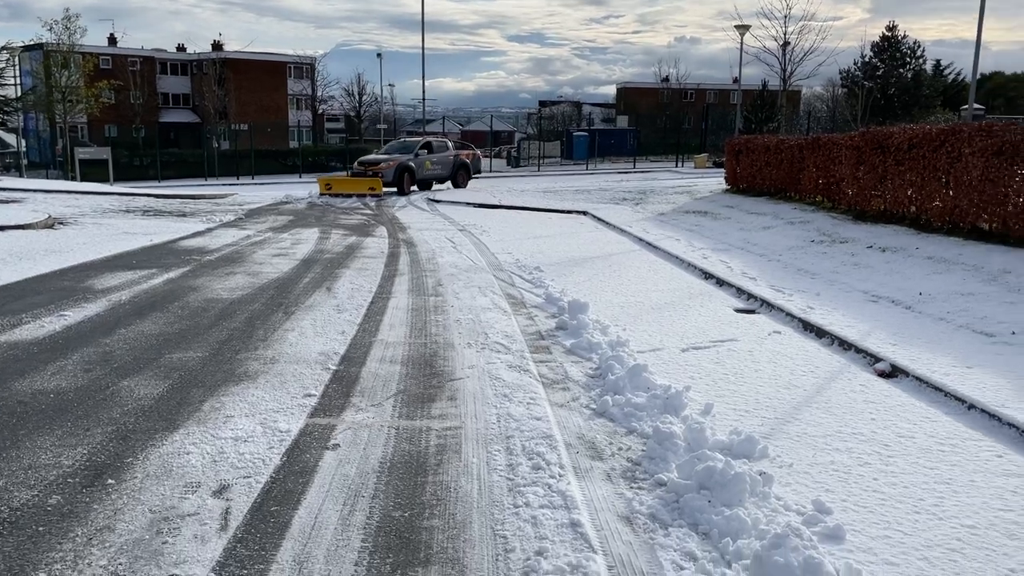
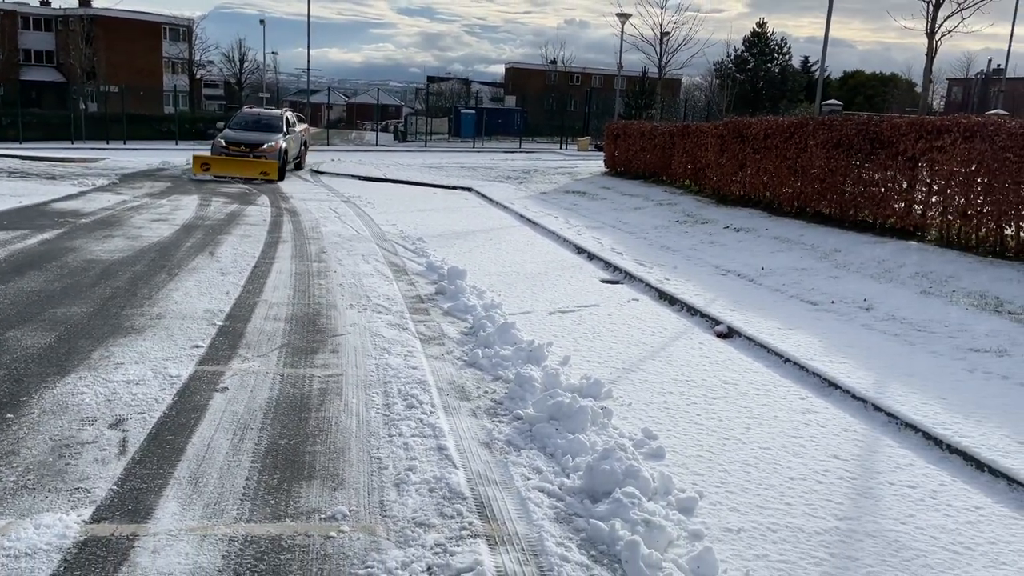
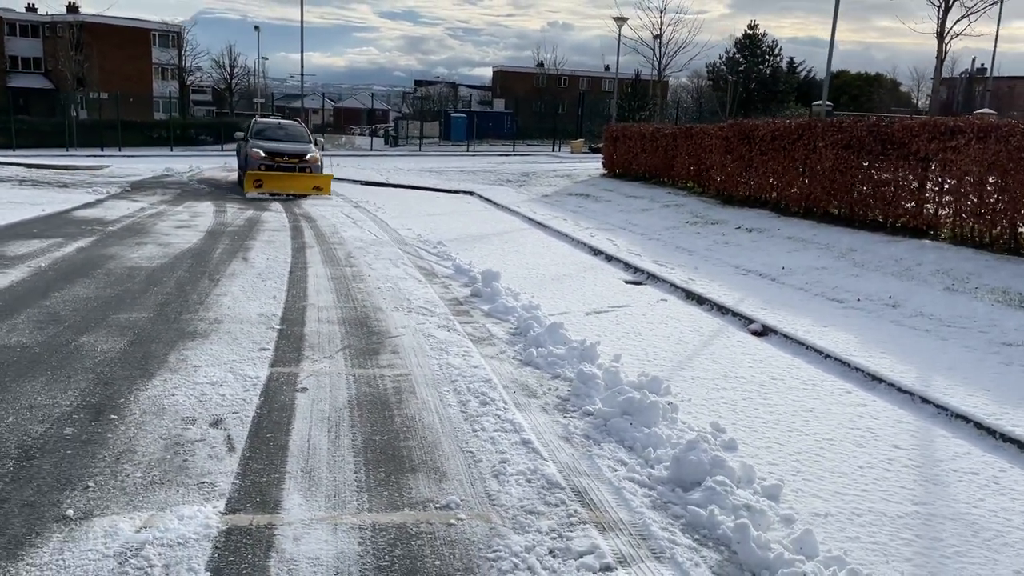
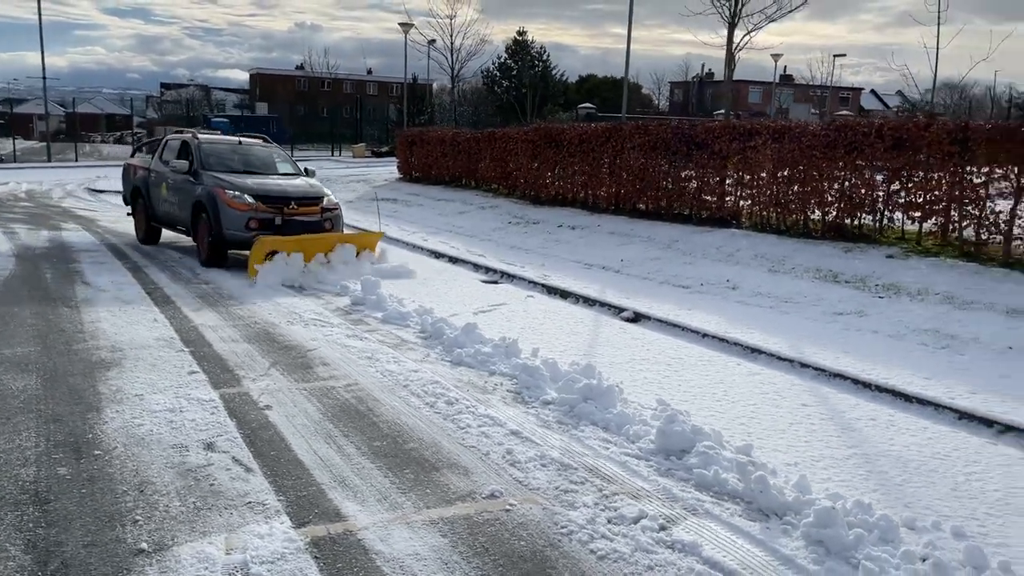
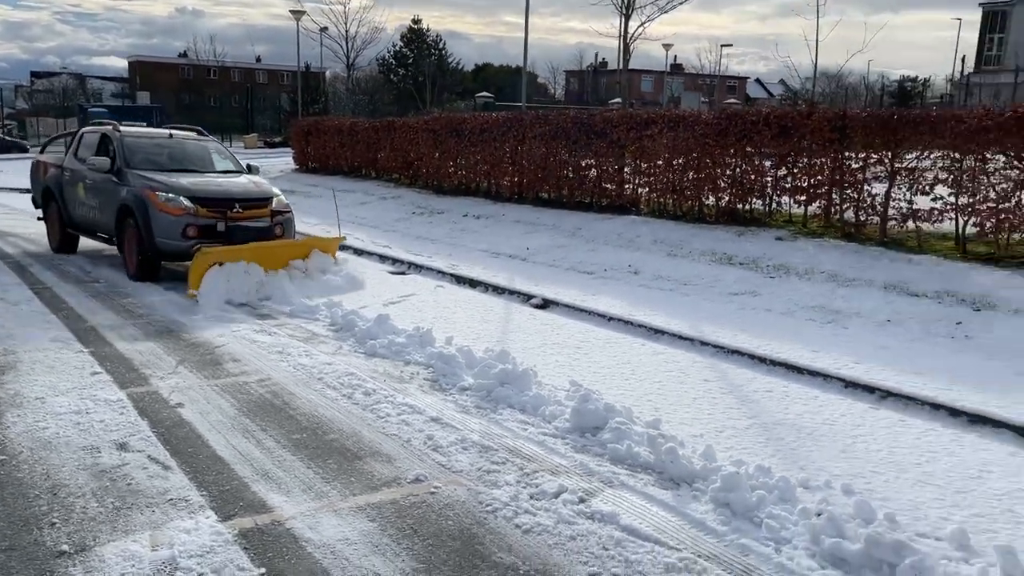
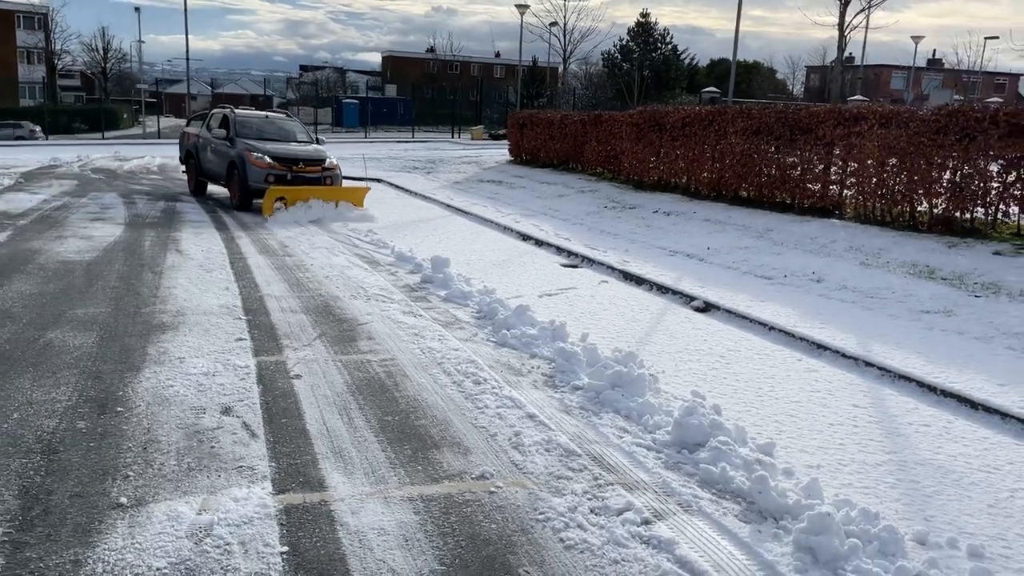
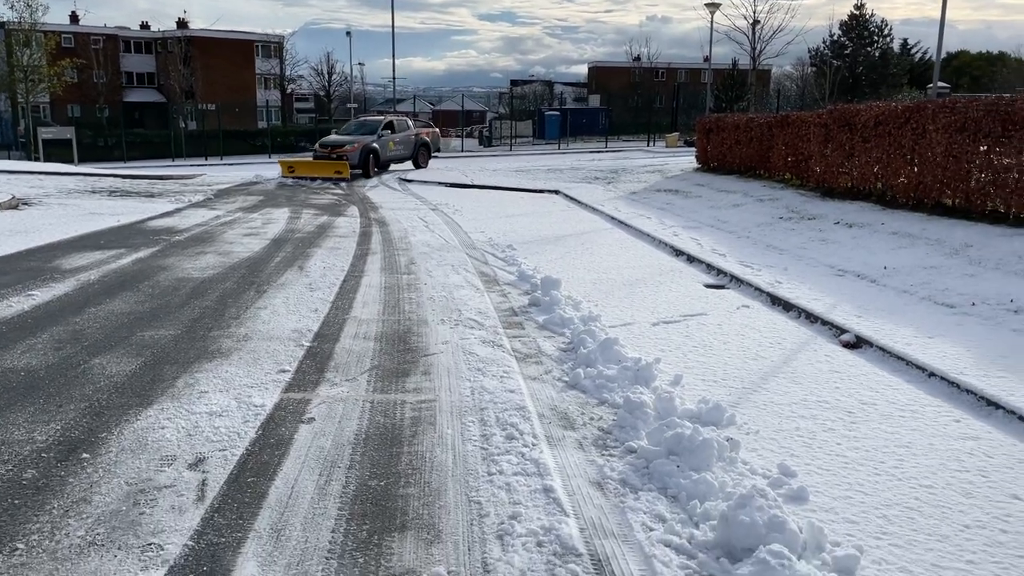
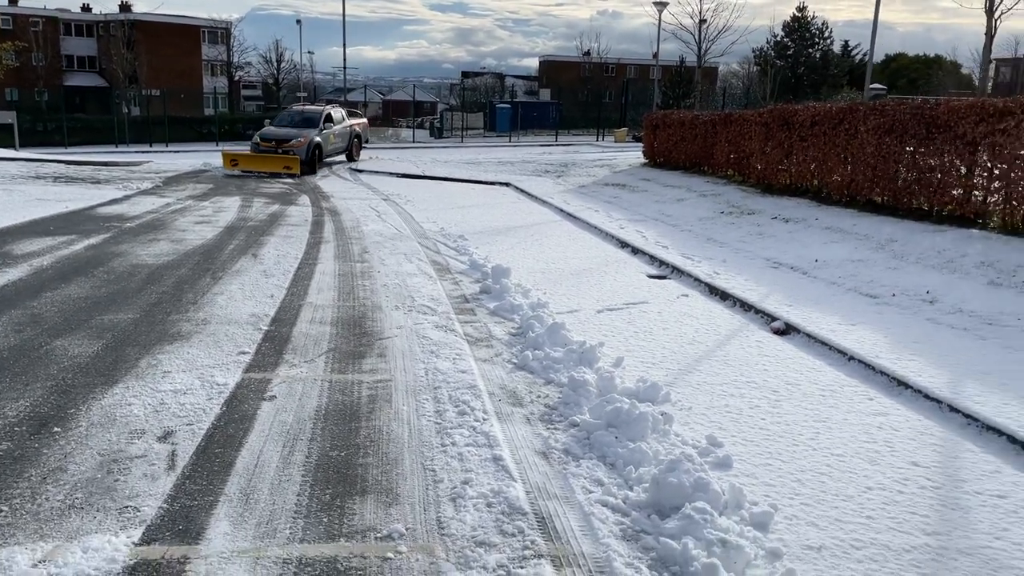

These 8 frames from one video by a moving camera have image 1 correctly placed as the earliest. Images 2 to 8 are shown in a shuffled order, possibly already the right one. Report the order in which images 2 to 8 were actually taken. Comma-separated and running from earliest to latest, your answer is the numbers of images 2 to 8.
7, 8, 2, 3, 6, 4, 5
